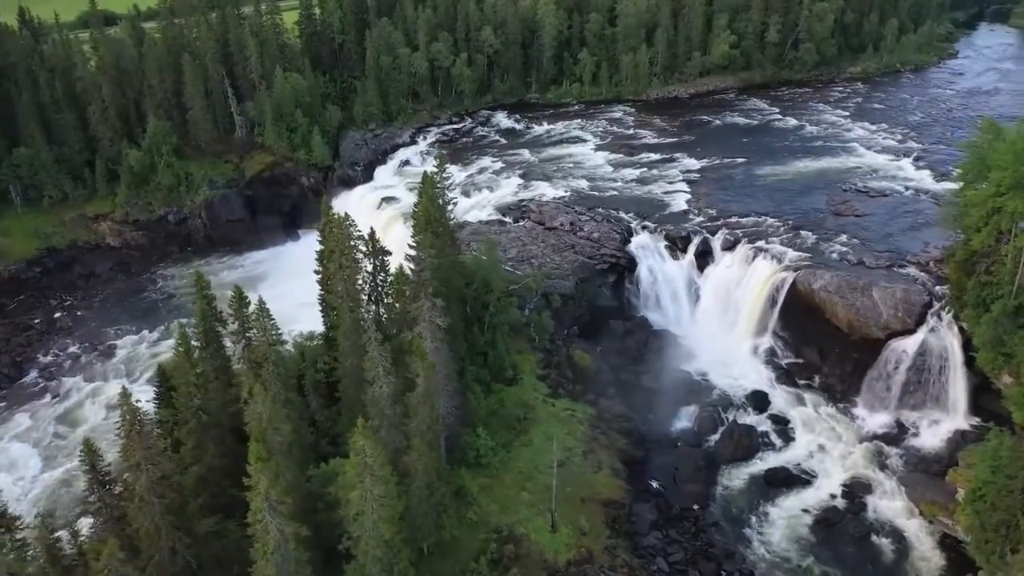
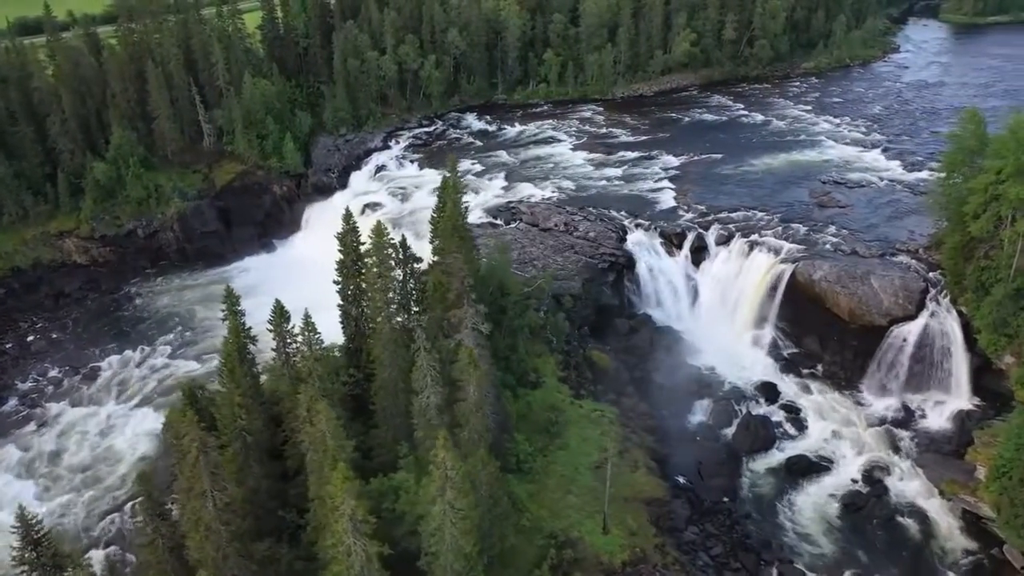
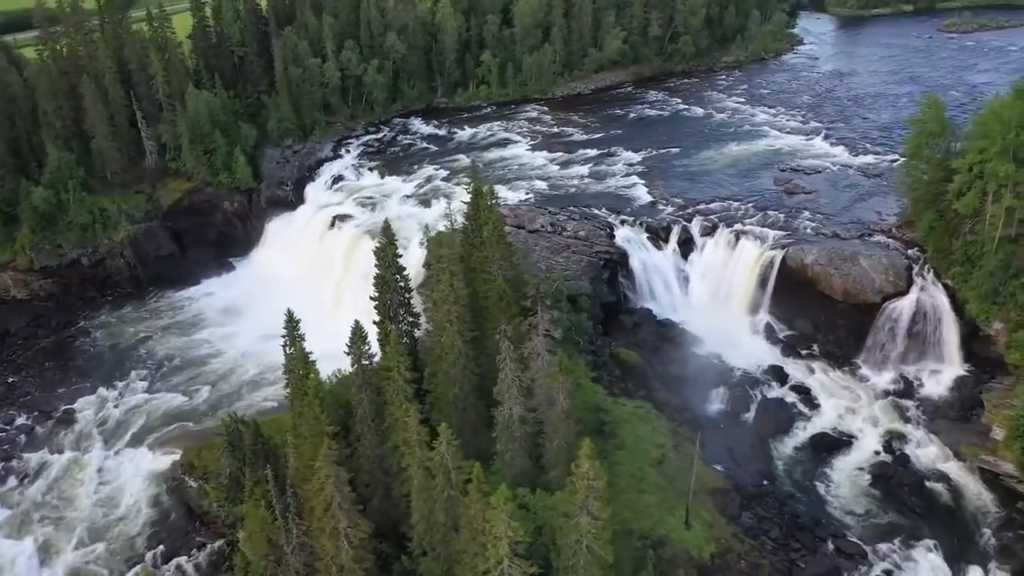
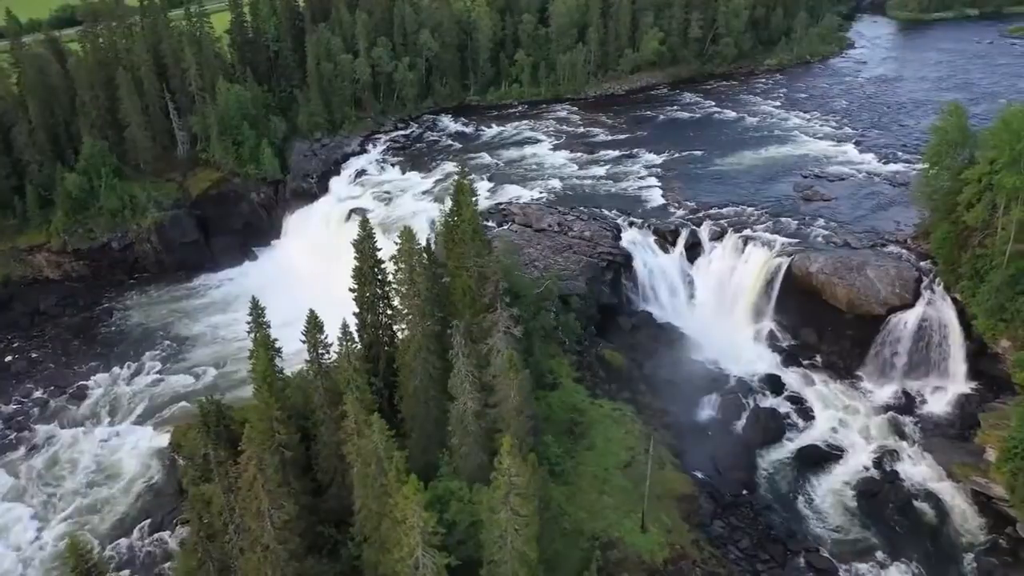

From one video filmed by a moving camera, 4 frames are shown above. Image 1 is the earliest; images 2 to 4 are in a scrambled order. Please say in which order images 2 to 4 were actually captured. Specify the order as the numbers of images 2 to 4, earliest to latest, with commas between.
2, 4, 3
